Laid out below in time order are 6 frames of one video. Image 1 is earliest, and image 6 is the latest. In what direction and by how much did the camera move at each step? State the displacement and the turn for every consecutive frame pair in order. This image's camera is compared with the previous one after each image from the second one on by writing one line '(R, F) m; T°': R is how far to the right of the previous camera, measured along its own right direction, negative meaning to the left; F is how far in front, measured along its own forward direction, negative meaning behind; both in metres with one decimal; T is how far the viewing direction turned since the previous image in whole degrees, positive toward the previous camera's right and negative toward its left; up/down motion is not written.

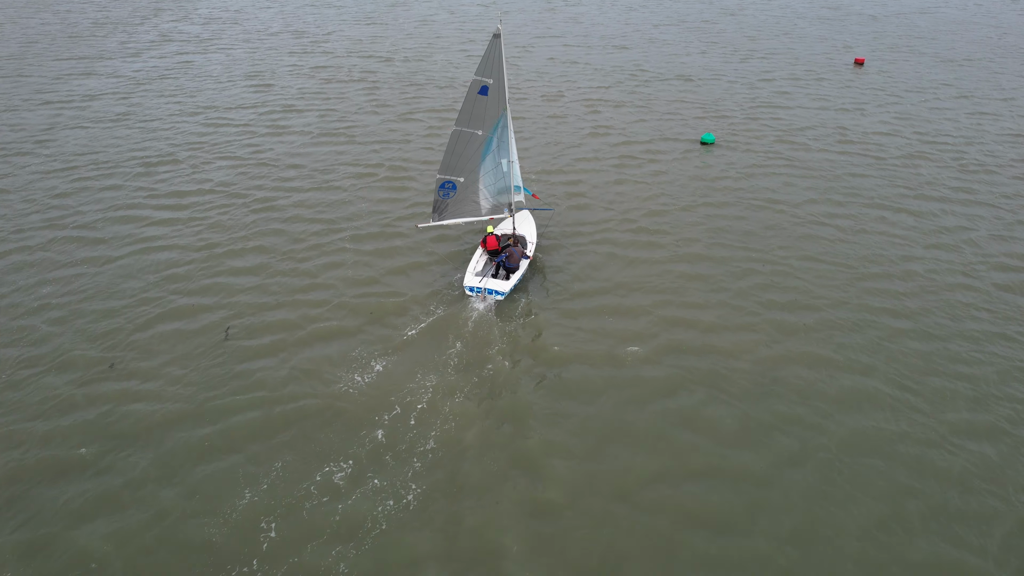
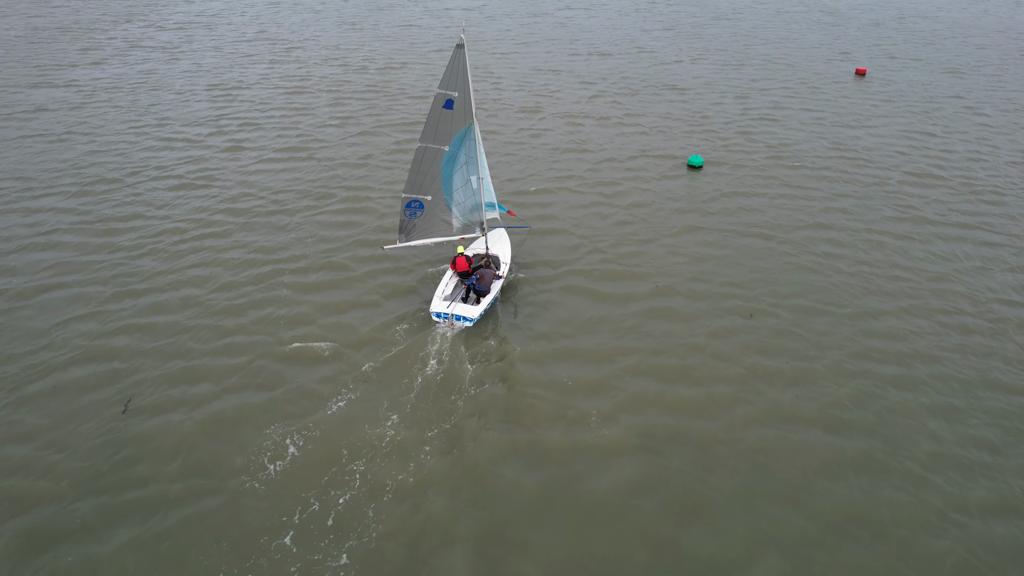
(+1.5, +2.2) m; 0°
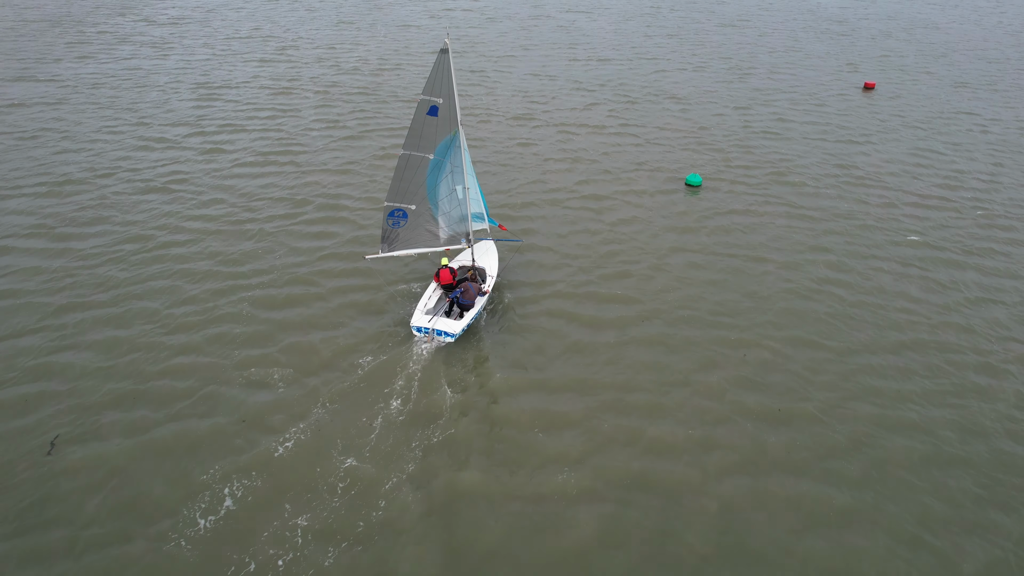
(+0.9, +1.2) m; 0°
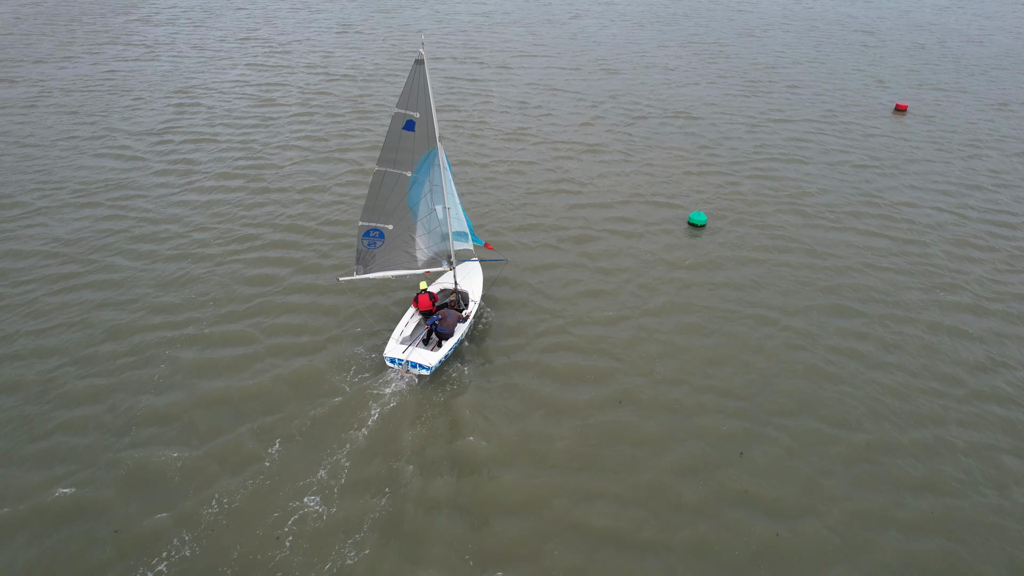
(+1.5, +2.6) m; -2°
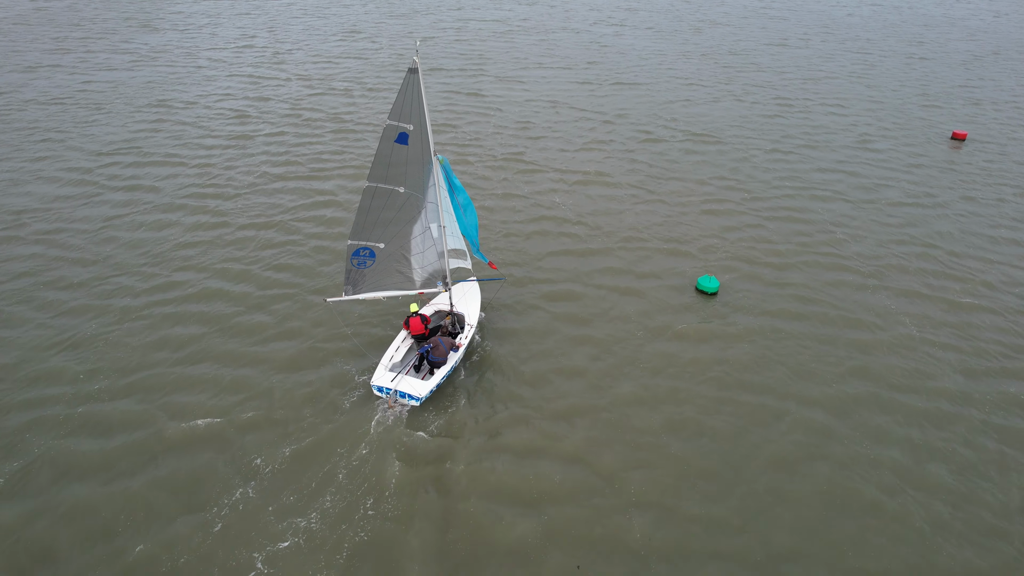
(+1.2, +3.0) m; -2°
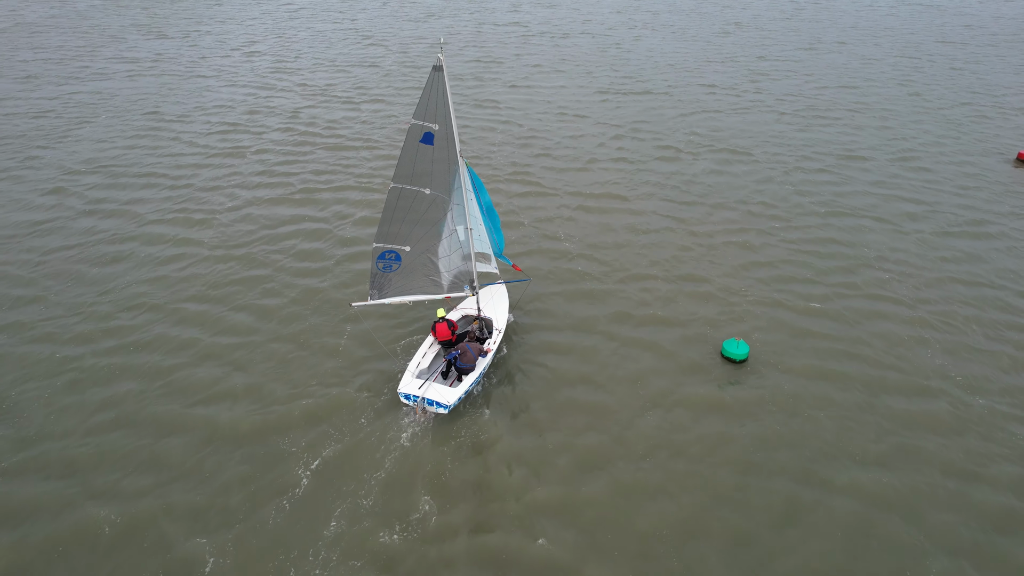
(+0.6, +2.1) m; -2°
